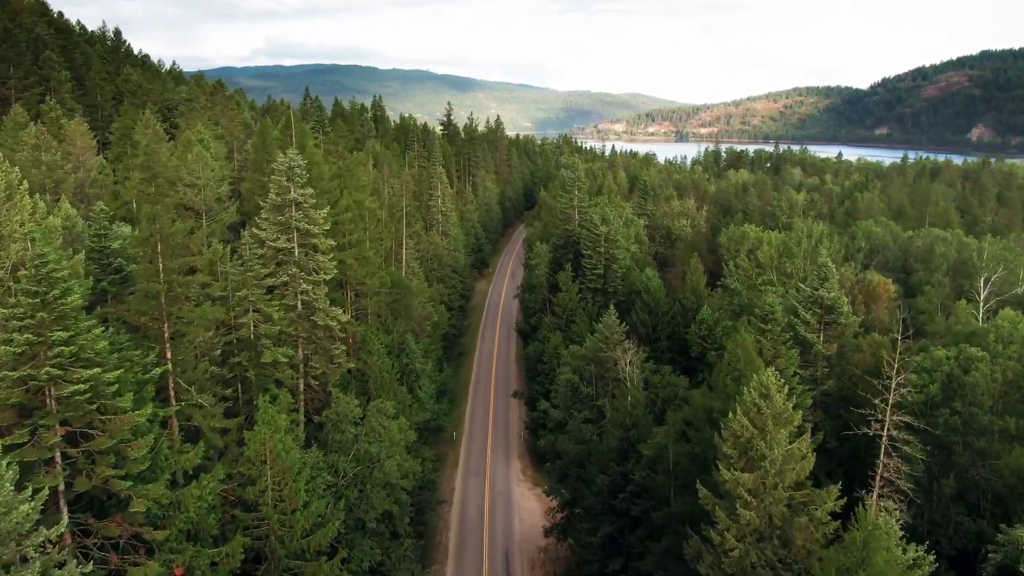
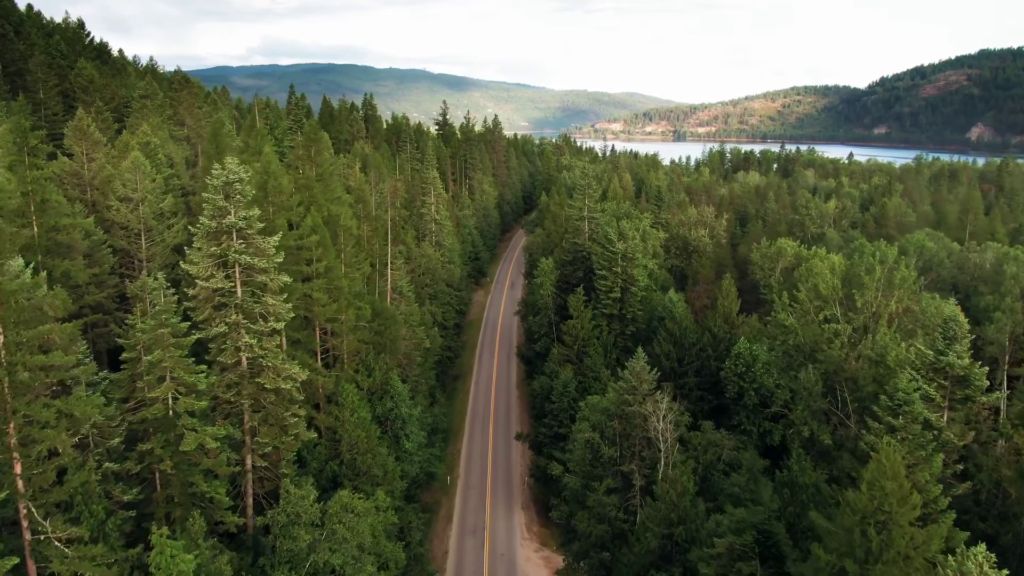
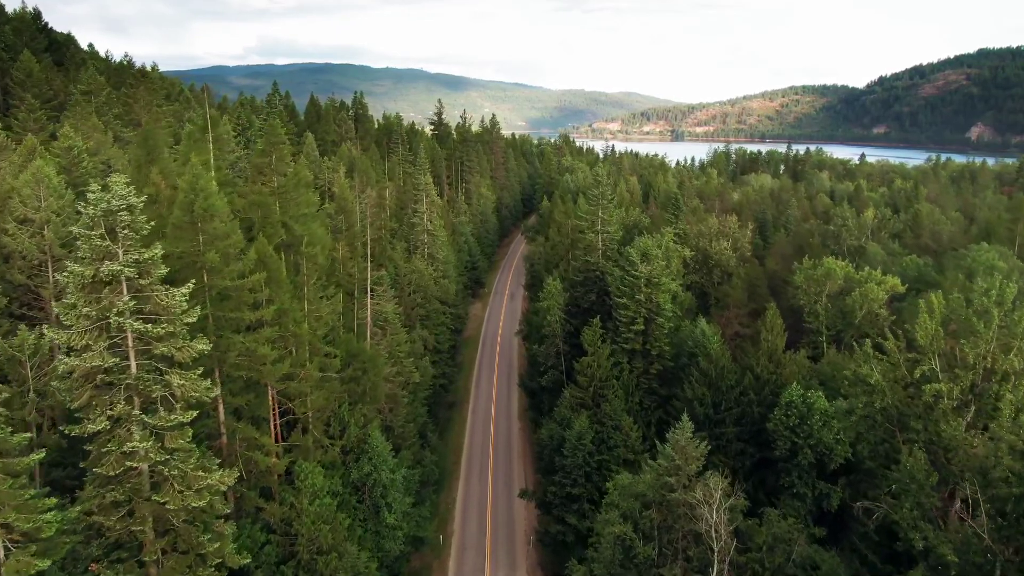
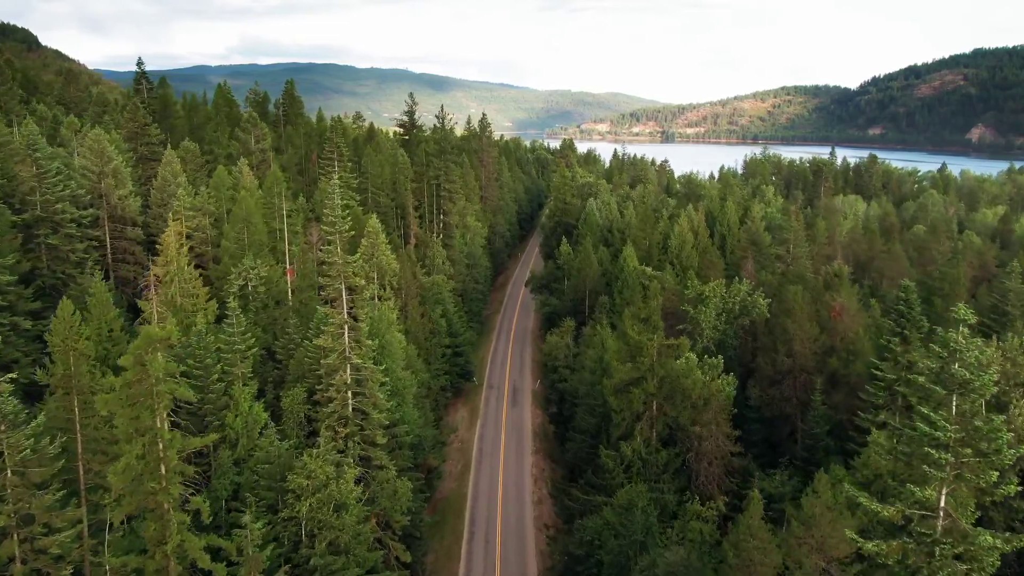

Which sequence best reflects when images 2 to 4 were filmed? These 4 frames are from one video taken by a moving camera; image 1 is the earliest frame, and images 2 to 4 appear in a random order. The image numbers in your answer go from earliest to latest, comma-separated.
2, 3, 4
